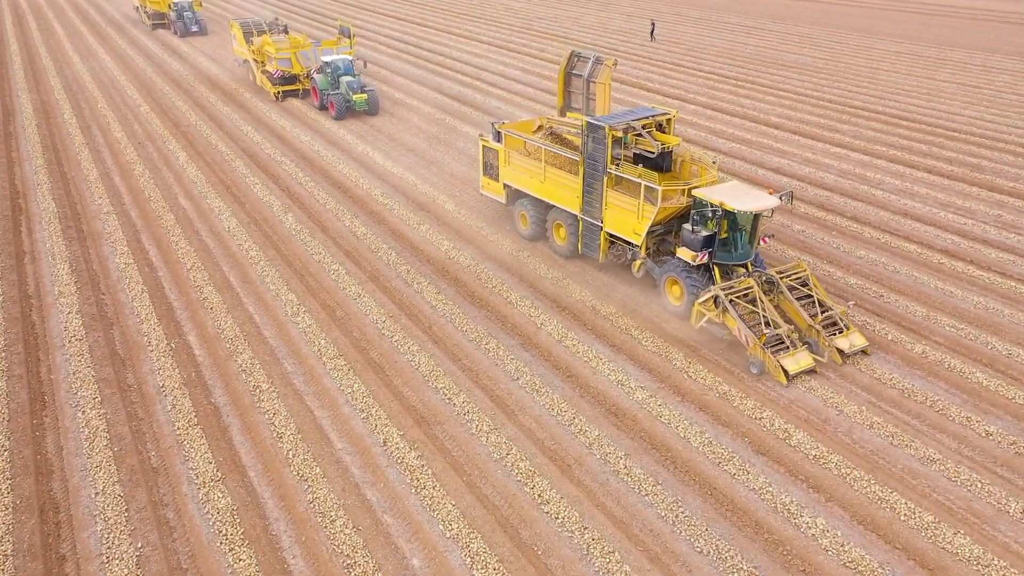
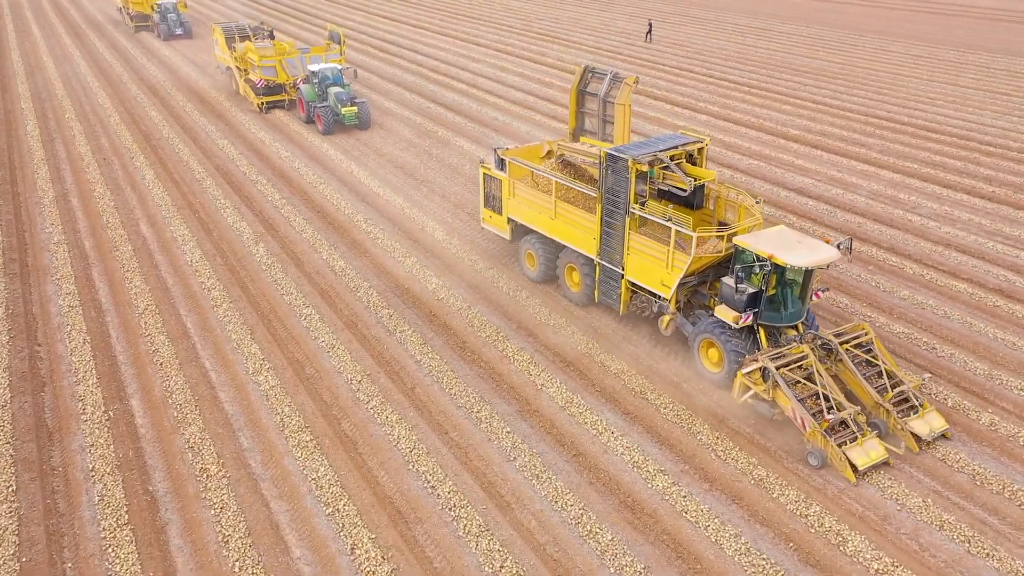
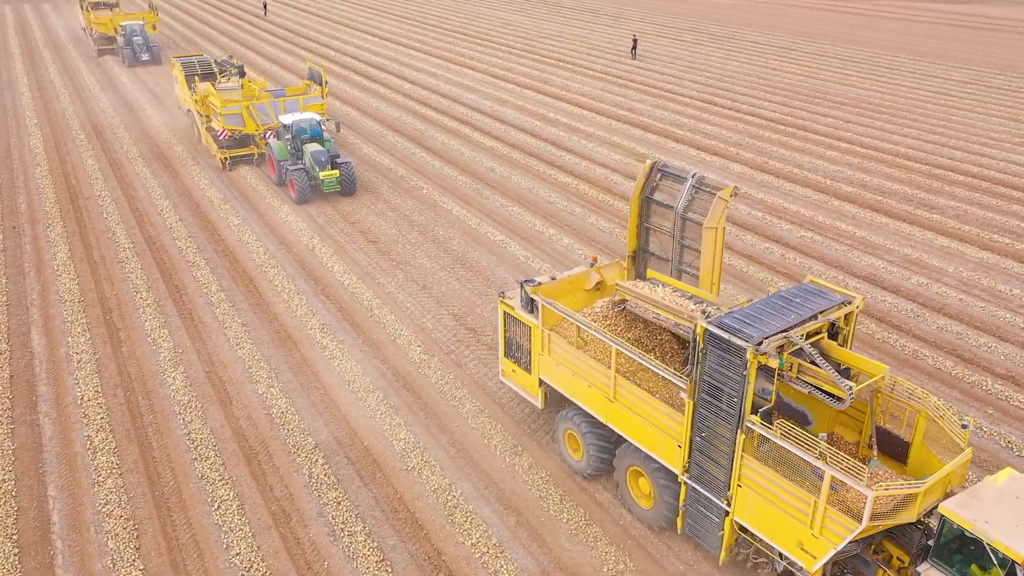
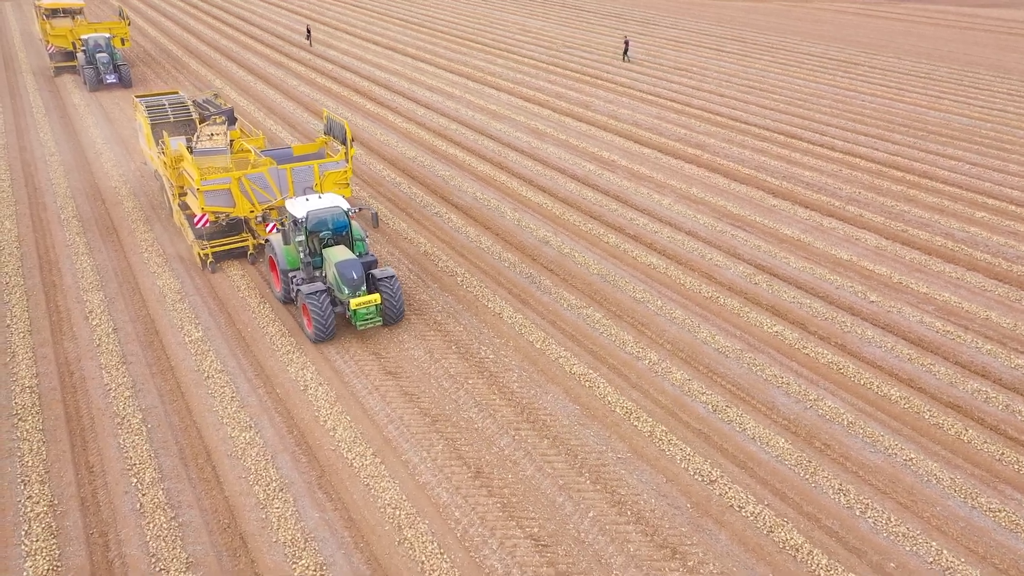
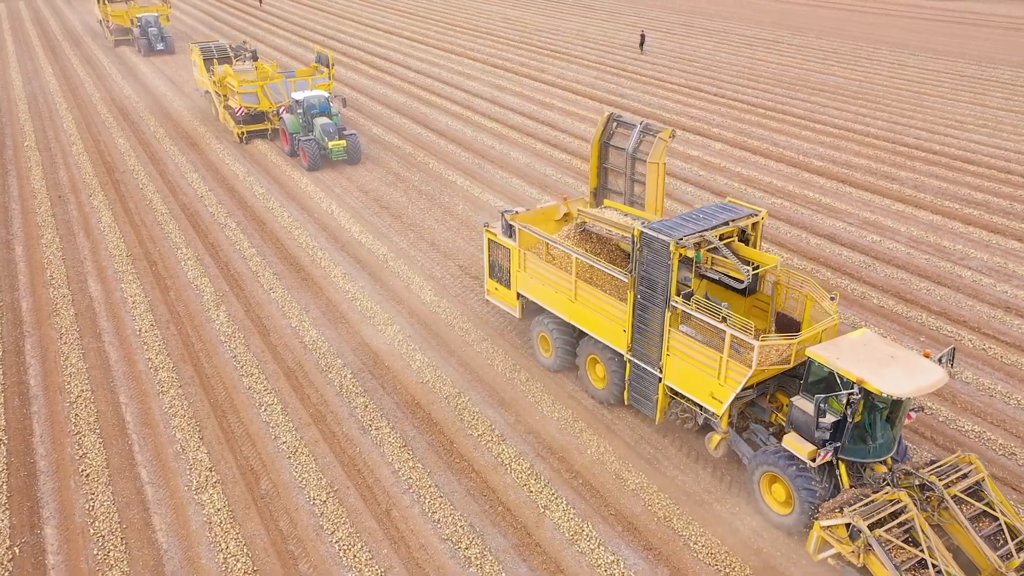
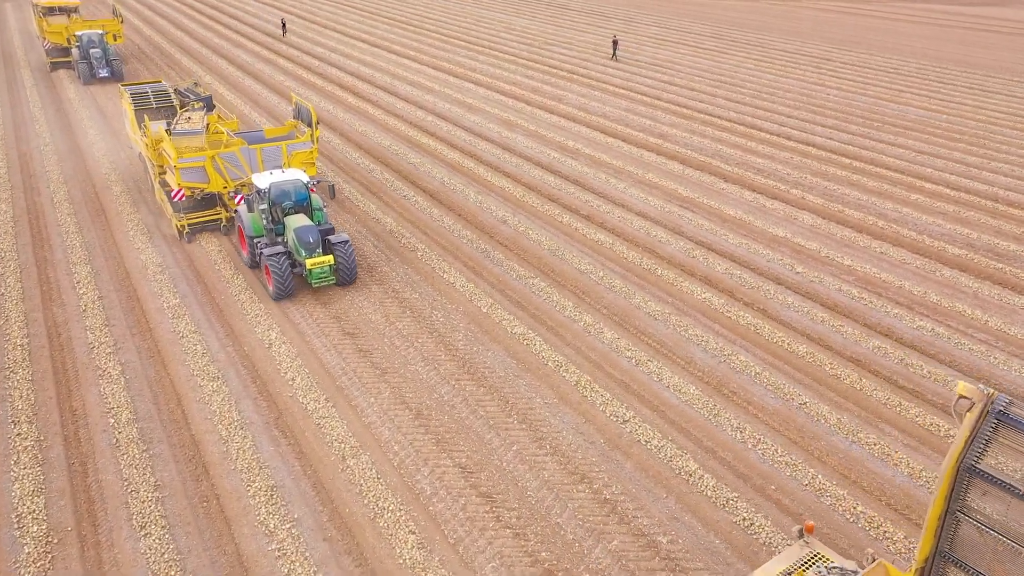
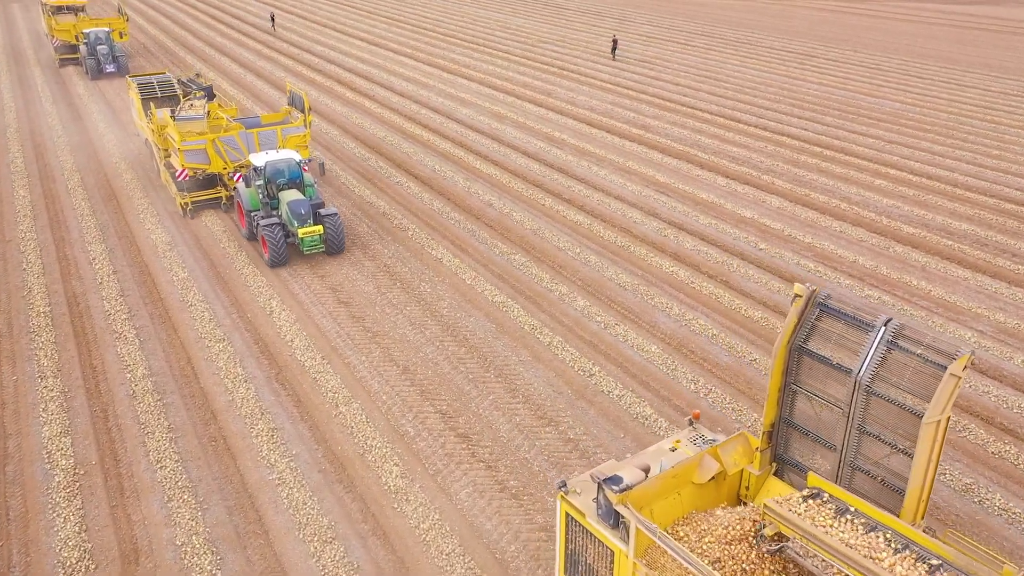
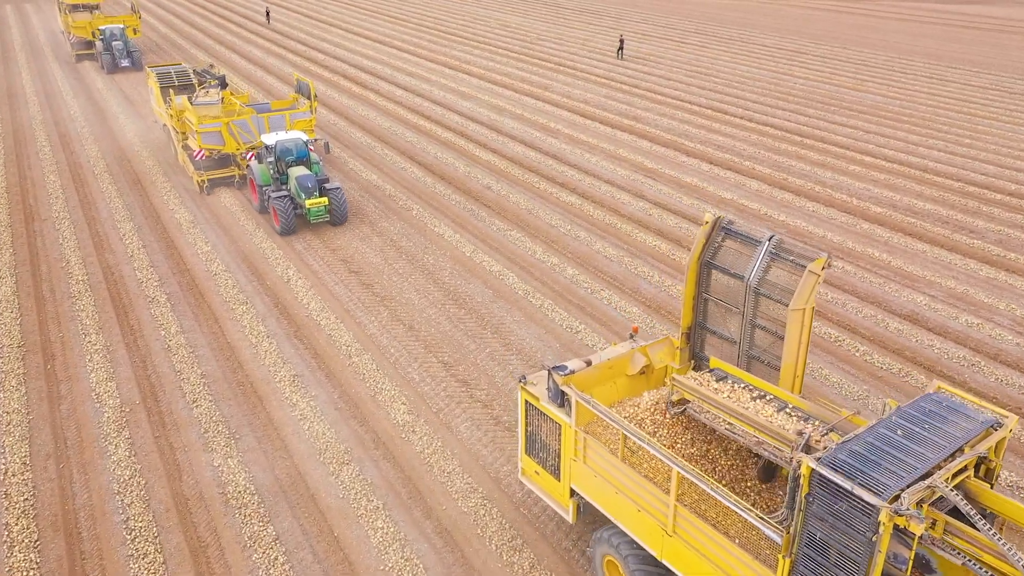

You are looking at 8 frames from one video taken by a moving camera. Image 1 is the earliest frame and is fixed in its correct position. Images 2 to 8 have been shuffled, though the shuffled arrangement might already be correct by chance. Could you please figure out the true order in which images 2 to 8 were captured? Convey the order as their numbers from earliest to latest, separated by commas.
2, 5, 3, 8, 7, 6, 4
